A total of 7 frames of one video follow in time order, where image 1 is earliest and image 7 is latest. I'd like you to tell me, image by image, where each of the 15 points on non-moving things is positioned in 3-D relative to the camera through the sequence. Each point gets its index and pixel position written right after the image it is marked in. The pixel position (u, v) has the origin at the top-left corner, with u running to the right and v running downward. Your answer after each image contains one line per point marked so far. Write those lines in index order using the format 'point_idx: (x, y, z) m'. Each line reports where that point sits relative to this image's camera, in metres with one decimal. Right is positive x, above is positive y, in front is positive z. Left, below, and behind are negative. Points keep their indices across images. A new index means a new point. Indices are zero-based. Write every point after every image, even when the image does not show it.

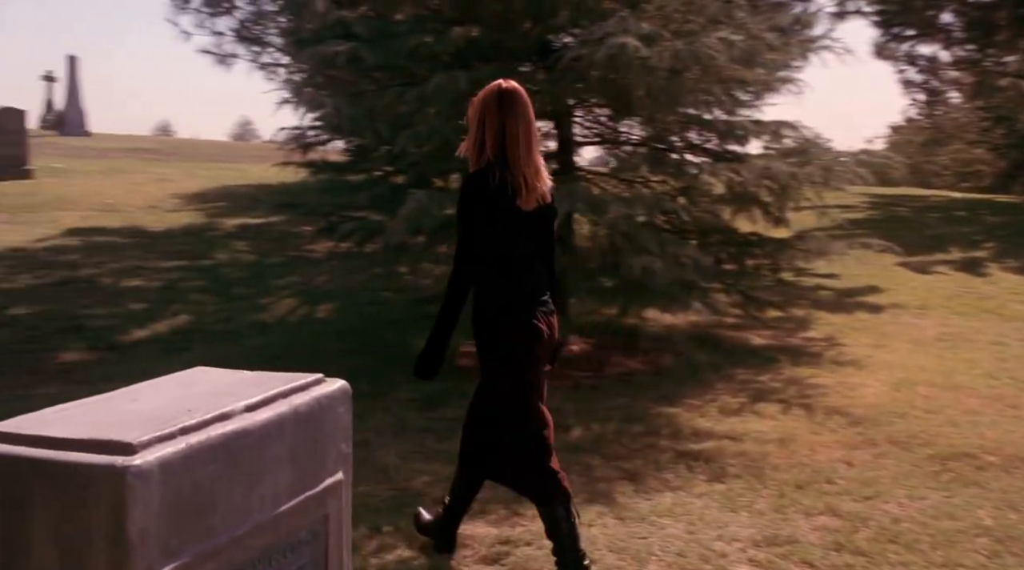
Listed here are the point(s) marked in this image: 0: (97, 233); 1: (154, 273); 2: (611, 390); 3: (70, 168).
0: (-5.0, +0.6, +11.6) m
1: (-3.7, +0.1, +10.0) m
2: (+0.7, -0.7, +6.7) m
3: (-7.1, +1.9, +15.7) m
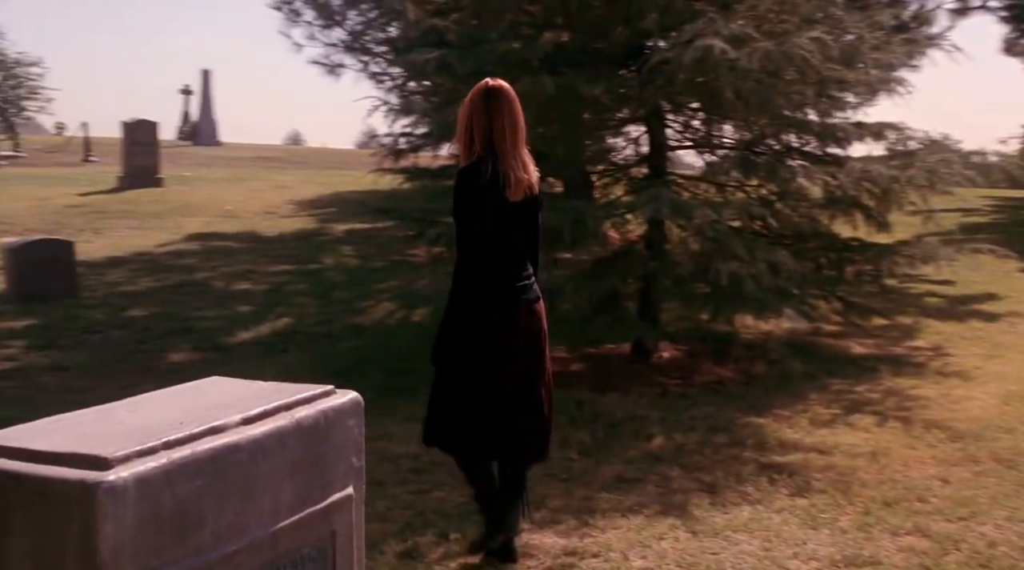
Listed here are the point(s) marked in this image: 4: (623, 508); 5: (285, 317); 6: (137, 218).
0: (-3.7, +0.6, +12.2) m
1: (-2.7, +0.1, +10.3) m
2: (+1.3, -0.8, +6.6) m
3: (-5.3, +1.8, +16.4) m
4: (+0.6, -1.2, +5.1) m
5: (-2.2, -0.3, +9.1) m
6: (-5.2, +0.9, +13.4) m
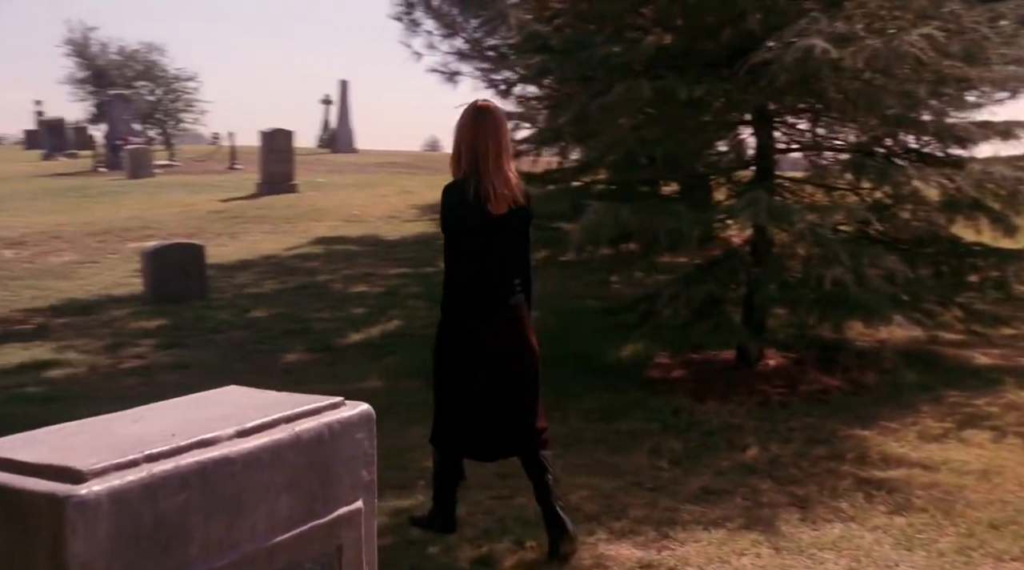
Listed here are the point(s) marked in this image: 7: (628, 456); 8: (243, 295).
0: (-2.2, +0.5, +12.6) m
1: (-1.4, 0.0, +10.6) m
2: (+1.9, -0.8, +6.3) m
3: (-3.2, +1.8, +17.1) m
4: (+1.0, -1.2, +4.9) m
5: (-1.1, -0.3, +9.4) m
6: (-3.5, +0.9, +14.0) m
7: (+0.7, -1.0, +5.9) m
8: (-2.9, -0.1, +10.5) m
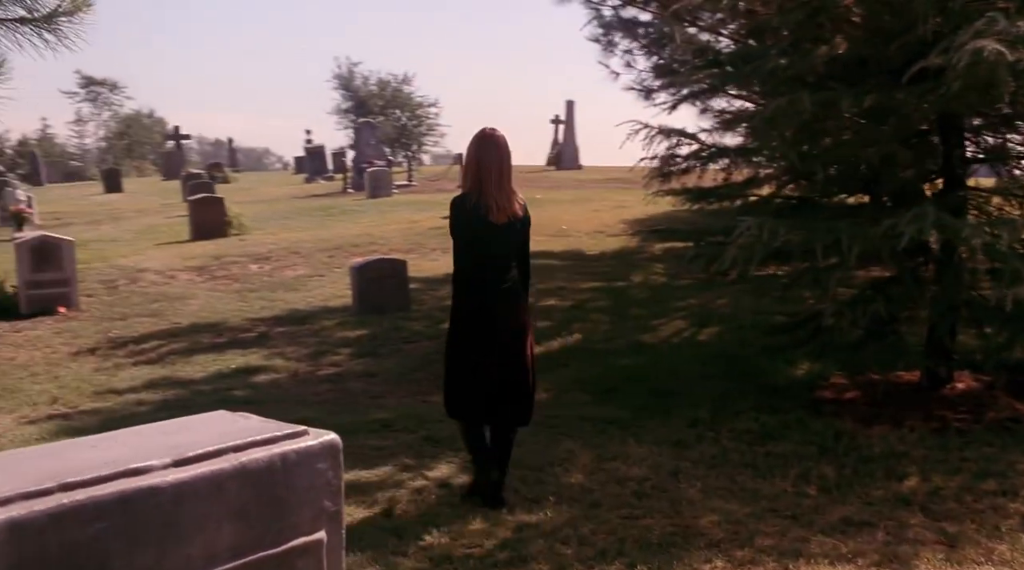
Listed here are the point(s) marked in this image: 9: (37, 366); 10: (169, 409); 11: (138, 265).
0: (+0.4, +0.4, +12.8) m
1: (+0.7, -0.1, +10.7) m
2: (+2.7, -0.9, +5.7) m
3: (+0.6, +1.6, +17.4) m
4: (+1.5, -1.3, +4.6) m
5: (+0.6, -0.5, +9.4) m
6: (-0.4, +0.7, +14.5) m
7: (+1.5, -1.1, +5.6) m
8: (-0.8, -0.3, +11.0) m
9: (-5.0, -0.8, +10.2) m
10: (-2.9, -1.0, +8.1) m
11: (-6.1, +0.3, +16.1) m
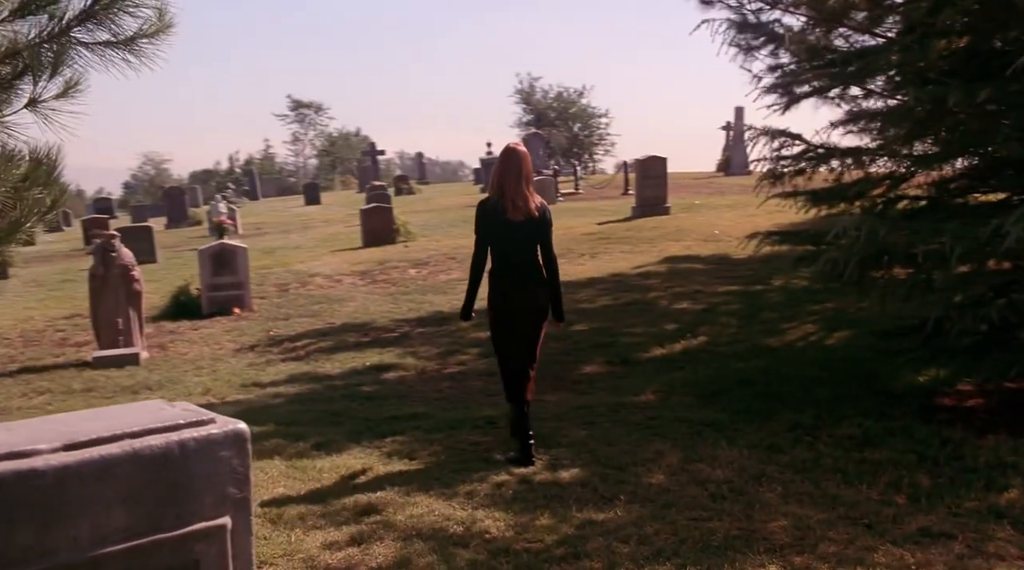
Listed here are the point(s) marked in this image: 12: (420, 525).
0: (+2.3, +0.3, +12.6) m
1: (+2.1, -0.2, +10.5) m
2: (+3.1, -0.9, +5.2) m
3: (+3.4, +1.5, +17.1) m
4: (+1.7, -1.2, +4.3) m
5: (+1.8, -0.5, +9.2) m
6: (+1.8, +0.6, +14.5) m
7: (+1.9, -1.1, +5.3) m
8: (+0.7, -0.3, +11.0) m
9: (-3.5, -0.9, +11.1) m
10: (-1.9, -1.0, +8.6) m
11: (-3.5, +0.3, +17.1) m
12: (-0.5, -1.3, +5.3) m
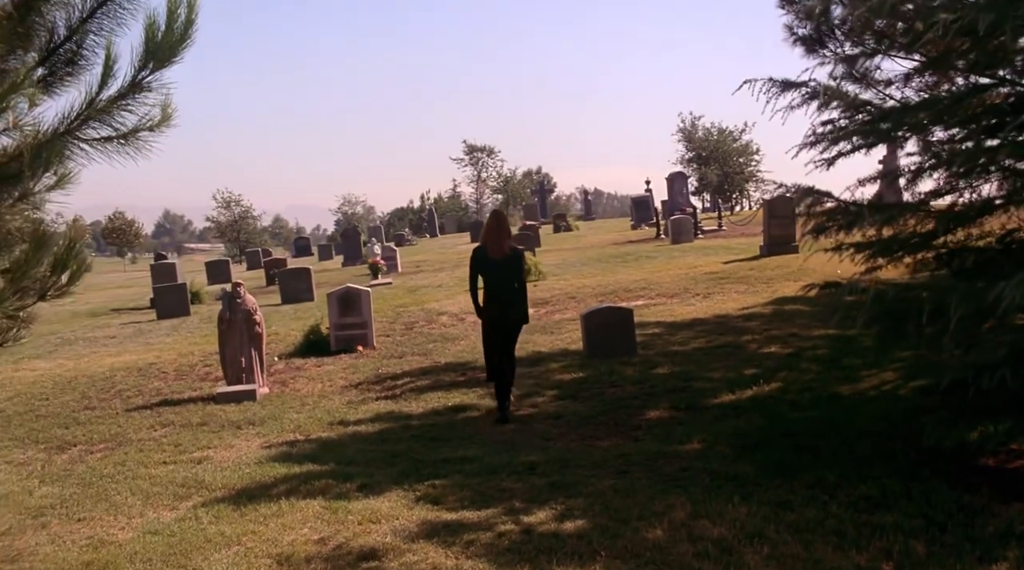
0: (+3.5, -0.2, +12.2) m
1: (+3.0, -0.6, +10.1) m
2: (+2.9, -1.2, +4.7) m
3: (+5.5, +0.8, +16.4) m
4: (+1.4, -1.5, +4.1) m
5: (+2.4, -0.9, +8.9) m
6: (+3.4, 0.0, +14.1) m
7: (+1.7, -1.4, +5.0) m
8: (+1.7, -0.8, +10.9) m
9: (-2.4, -1.4, +11.8) m
10: (-1.3, -1.4, +9.0) m
11: (-1.2, -0.4, +17.7) m
12: (-0.6, -1.6, +5.5) m
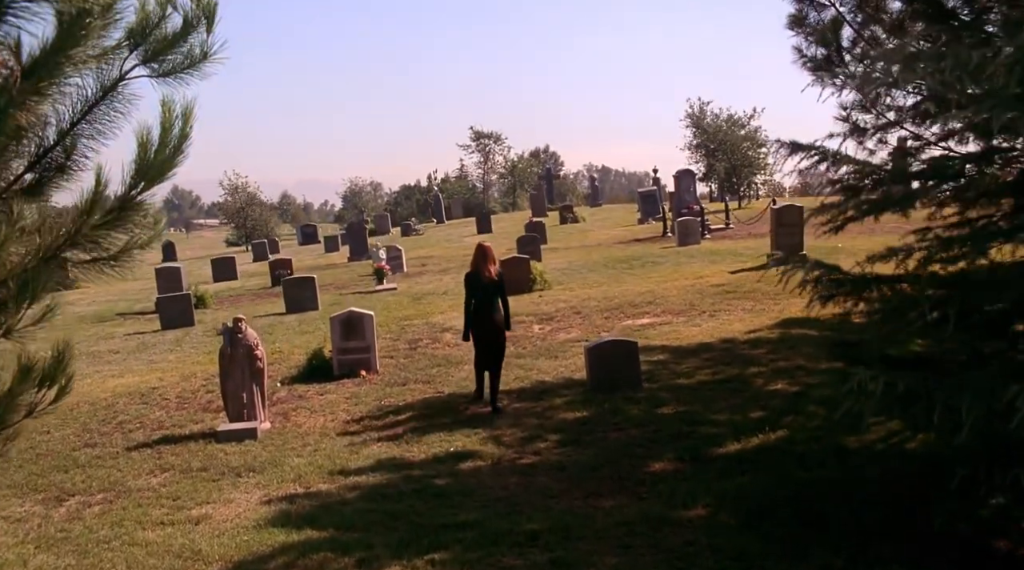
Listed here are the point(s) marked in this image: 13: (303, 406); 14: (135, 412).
0: (+3.5, -0.5, +11.9) m
1: (+3.0, -1.0, +9.9) m
2: (+2.9, -1.7, +4.5) m
3: (+5.5, +0.7, +16.1) m
4: (+1.4, -2.0, +3.9) m
5: (+2.4, -1.3, +8.7) m
6: (+3.5, -0.2, +13.9) m
7: (+1.7, -1.9, +4.8) m
8: (+1.7, -1.1, +10.7) m
9: (-2.4, -1.8, +11.6) m
10: (-1.3, -1.9, +8.9) m
11: (-1.2, -0.7, +17.5) m
12: (-0.6, -2.2, +5.3) m
13: (-2.9, -1.6, +13.3) m
14: (-5.7, -1.9, +14.7) m
